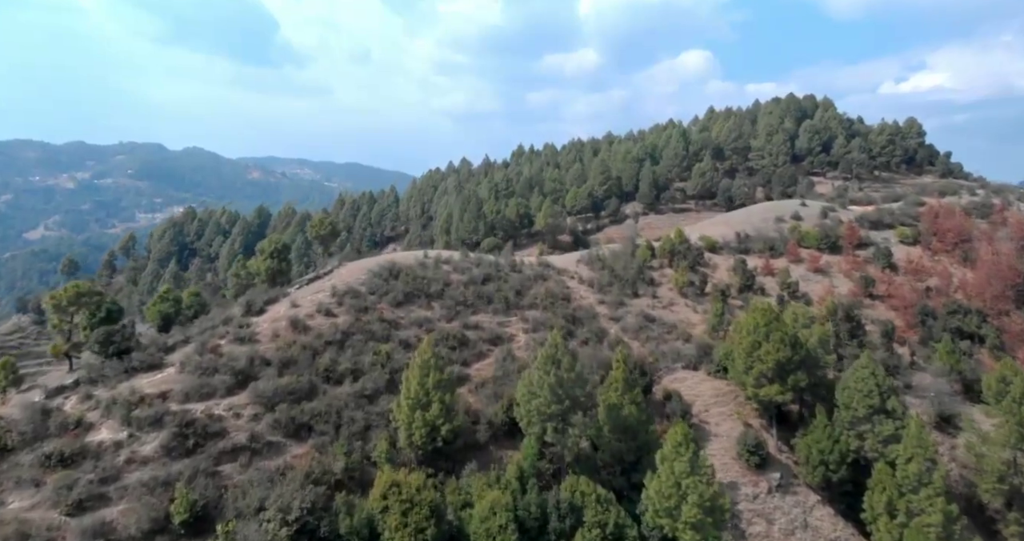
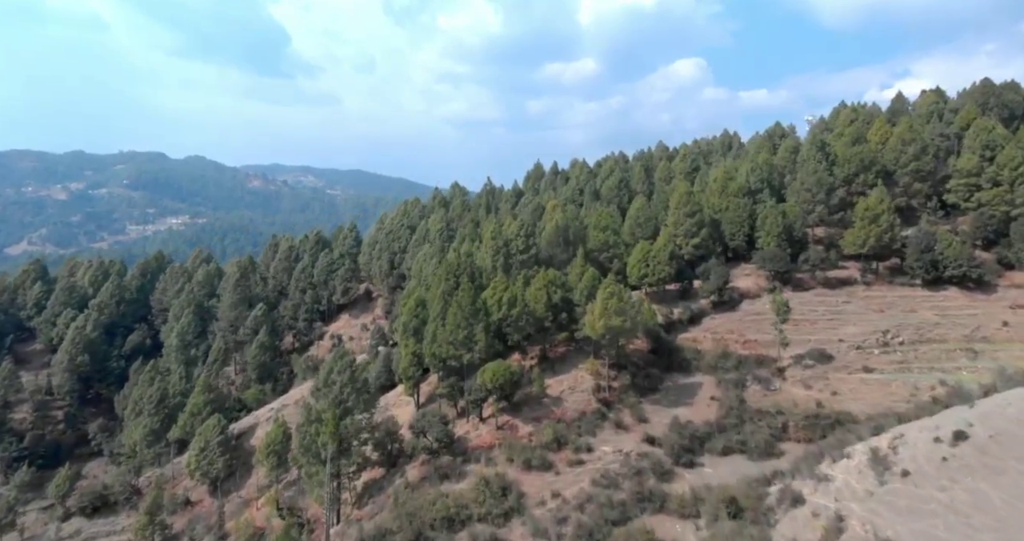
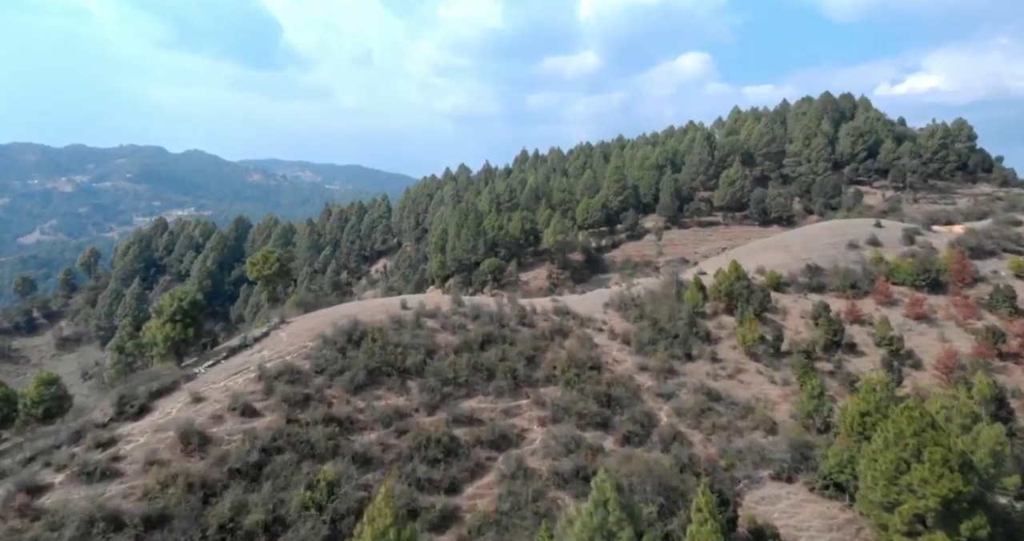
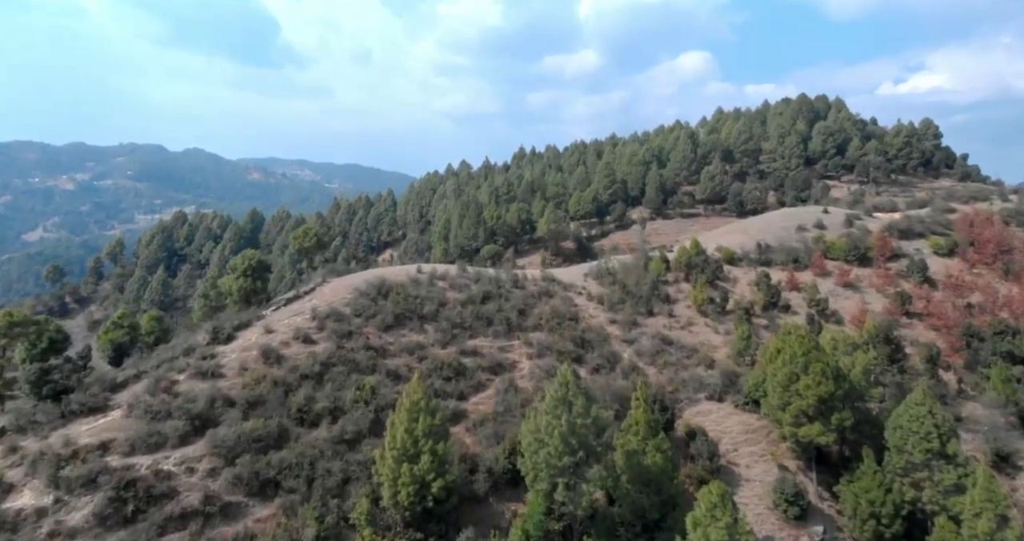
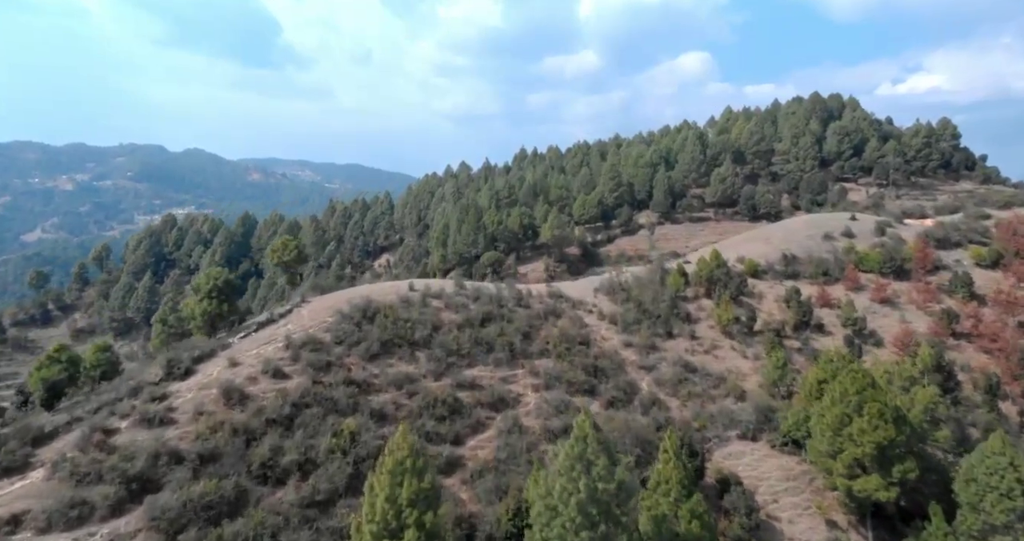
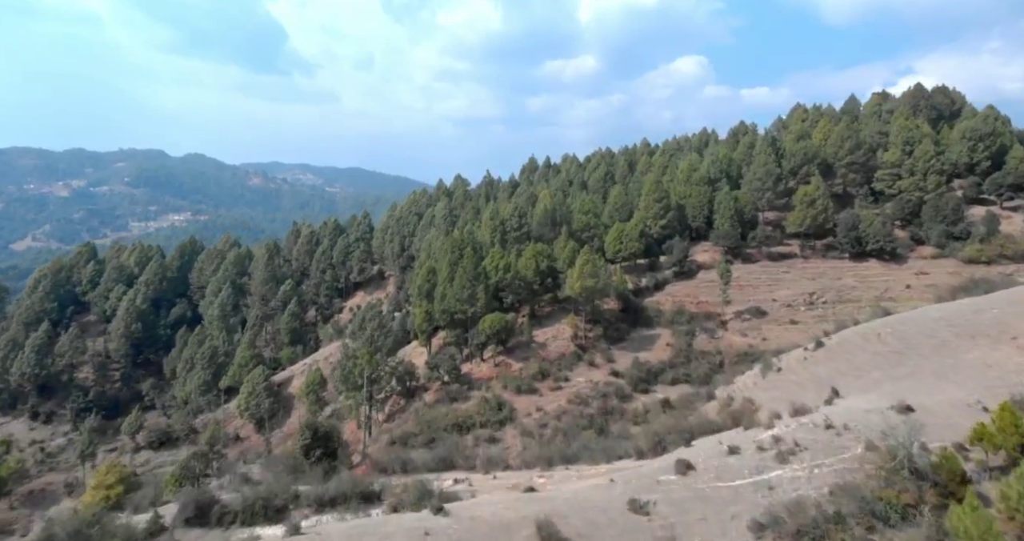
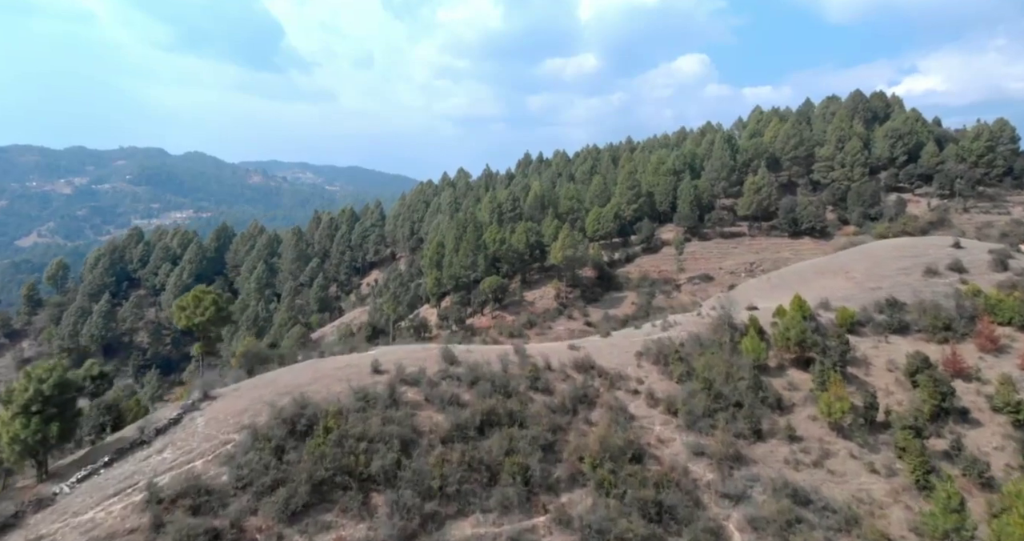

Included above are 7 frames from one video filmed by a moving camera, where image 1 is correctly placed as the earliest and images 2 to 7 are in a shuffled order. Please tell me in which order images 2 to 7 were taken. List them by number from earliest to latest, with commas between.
4, 5, 3, 7, 6, 2
